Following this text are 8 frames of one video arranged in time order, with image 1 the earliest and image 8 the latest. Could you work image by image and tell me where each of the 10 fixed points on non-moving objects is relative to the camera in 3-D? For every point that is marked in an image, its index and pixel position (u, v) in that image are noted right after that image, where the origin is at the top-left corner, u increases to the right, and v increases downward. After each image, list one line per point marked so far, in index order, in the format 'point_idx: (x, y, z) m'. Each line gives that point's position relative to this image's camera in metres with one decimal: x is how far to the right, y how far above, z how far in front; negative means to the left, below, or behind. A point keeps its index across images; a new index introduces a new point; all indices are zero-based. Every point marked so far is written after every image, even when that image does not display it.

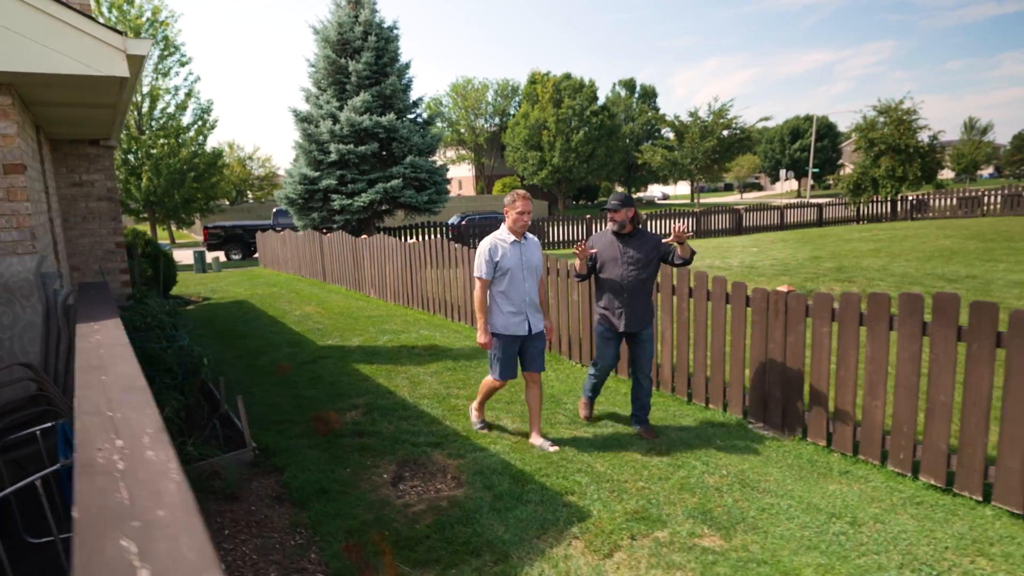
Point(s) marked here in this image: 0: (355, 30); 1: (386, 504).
0: (-4.1, +6.8, +16.6) m
1: (-0.8, -1.3, +3.8) m
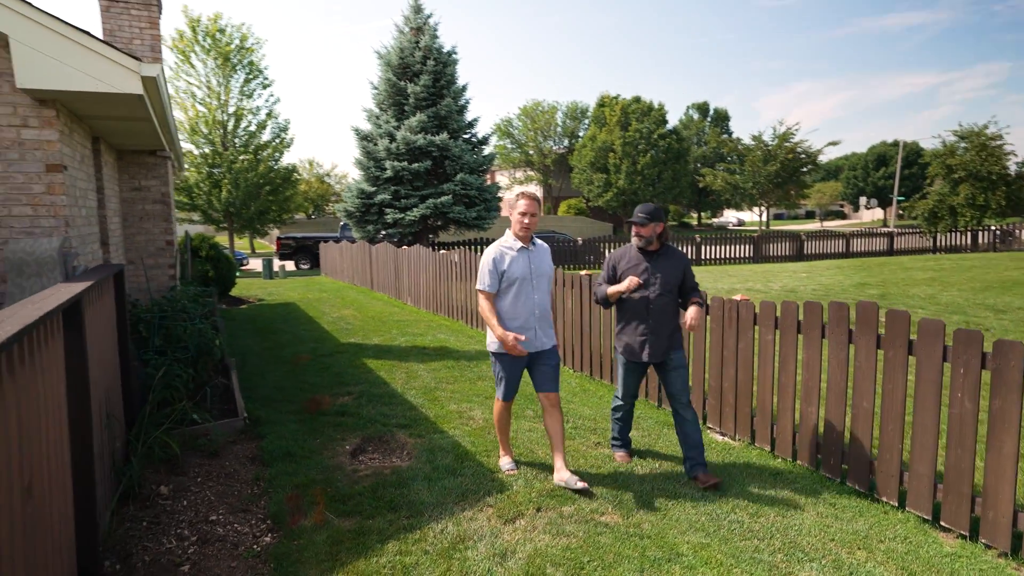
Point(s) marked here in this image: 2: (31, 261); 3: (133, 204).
0: (-2.6, +6.5, +17.6) m
1: (-1.2, -1.2, +4.3) m
2: (-3.1, +0.1, +4.0) m
3: (-4.5, +1.0, +7.6) m
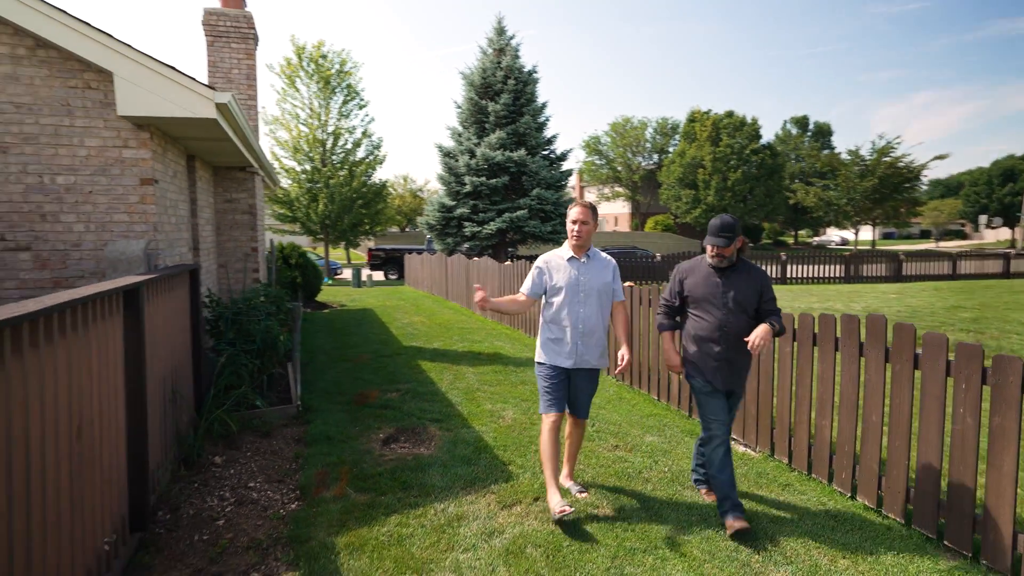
0: (-0.4, +6.2, +18.3) m
1: (-1.1, -1.2, +4.8) m
2: (-2.9, +0.2, +4.8) m
3: (-3.9, +1.0, +8.6) m
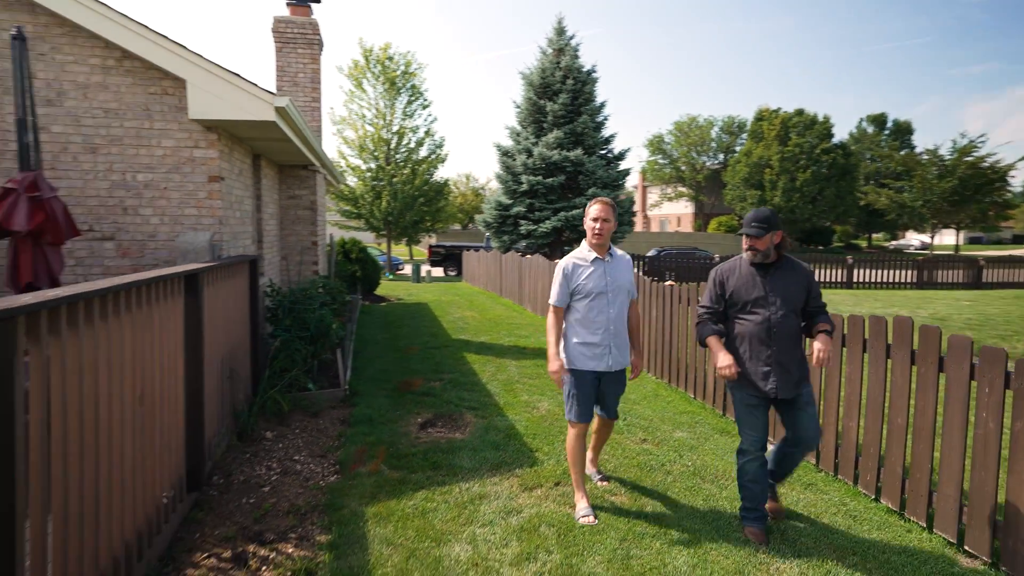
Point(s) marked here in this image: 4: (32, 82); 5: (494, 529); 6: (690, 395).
0: (+1.3, +6.2, +18.5) m
1: (-0.9, -1.2, +5.1) m
2: (-2.7, +0.3, +5.3) m
3: (-3.2, +1.1, +9.1) m
4: (-3.9, +1.7, +5.2) m
5: (-0.1, -1.3, +3.5) m
6: (+1.9, -1.1, +6.7) m
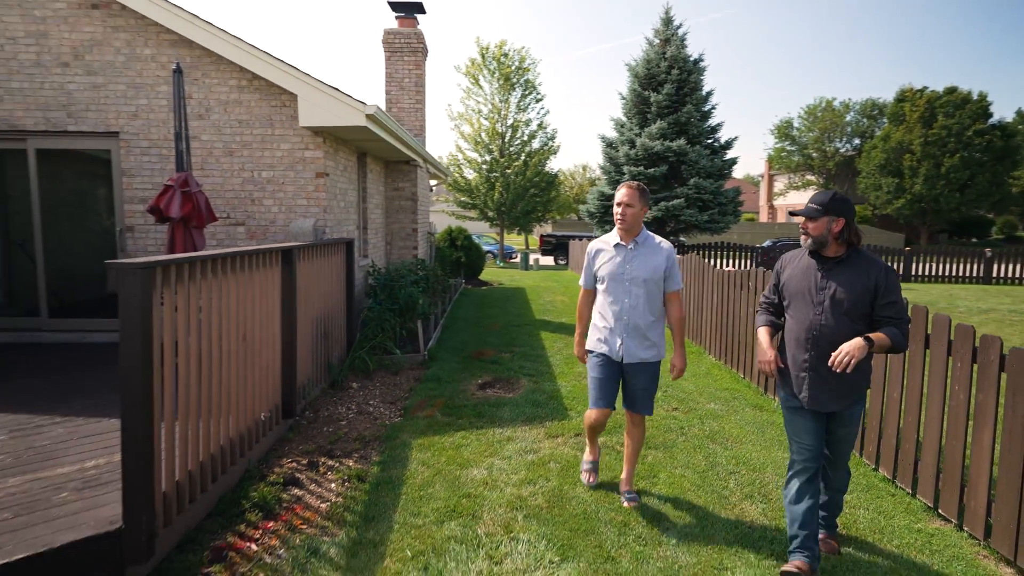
0: (+4.4, +6.5, +18.6) m
1: (-0.5, -1.0, +6.0) m
2: (-2.2, +0.5, +6.5) m
3: (-1.9, +1.4, +10.3) m
4: (-3.4, +2.0, +6.6) m
5: (0.0, -1.2, +4.3) m
6: (+2.5, -1.0, +7.1) m
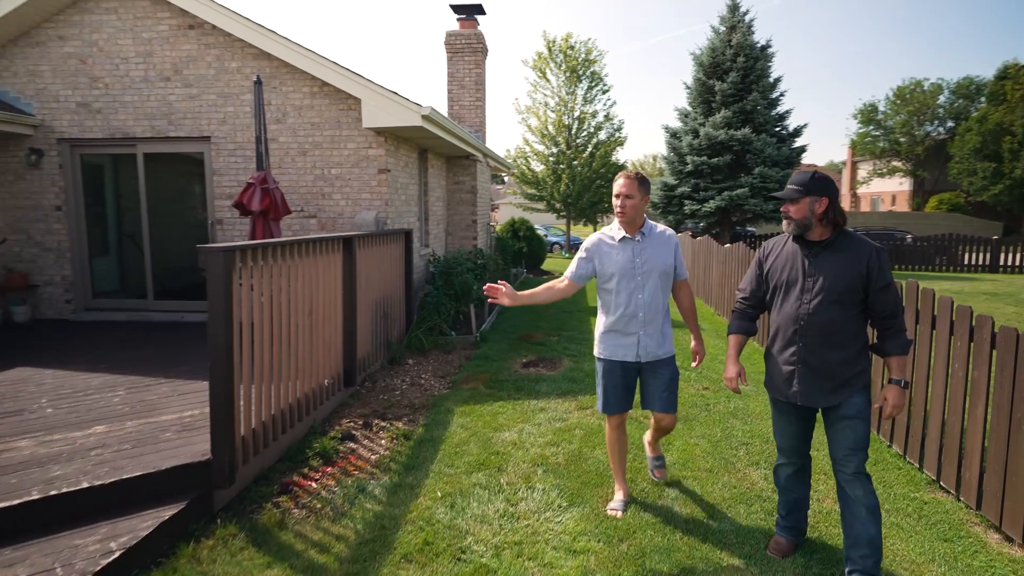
0: (+6.2, +6.8, +18.4) m
1: (0.0, -0.8, +6.5) m
2: (-1.7, +0.7, +7.2) m
3: (-1.0, +1.6, +11.0) m
4: (-2.9, +2.1, +7.5) m
5: (+0.2, -1.1, +4.8) m
6: (+3.1, -0.8, +7.2) m
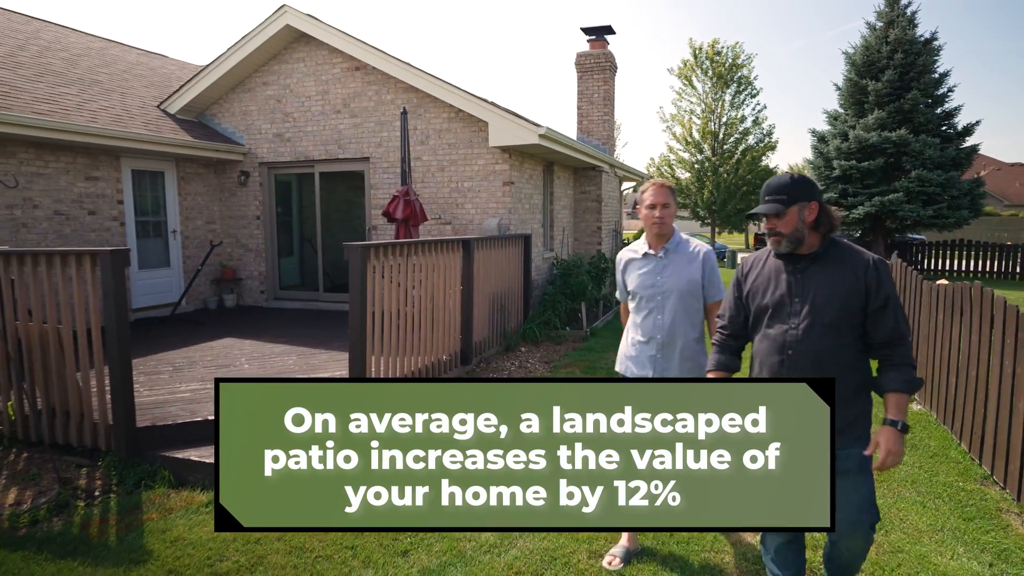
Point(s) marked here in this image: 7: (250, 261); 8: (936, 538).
0: (+10.2, +6.5, +17.4) m
1: (+1.1, -0.8, +7.2) m
2: (-0.3, +0.7, +8.3) m
3: (+1.3, +1.6, +11.8) m
4: (-1.4, +2.2, +8.9) m
5: (+0.9, -1.0, +5.5) m
6: (+4.3, -0.9, +7.2) m
7: (-4.0, +0.4, +9.7) m
8: (+2.2, -1.3, +3.3) m
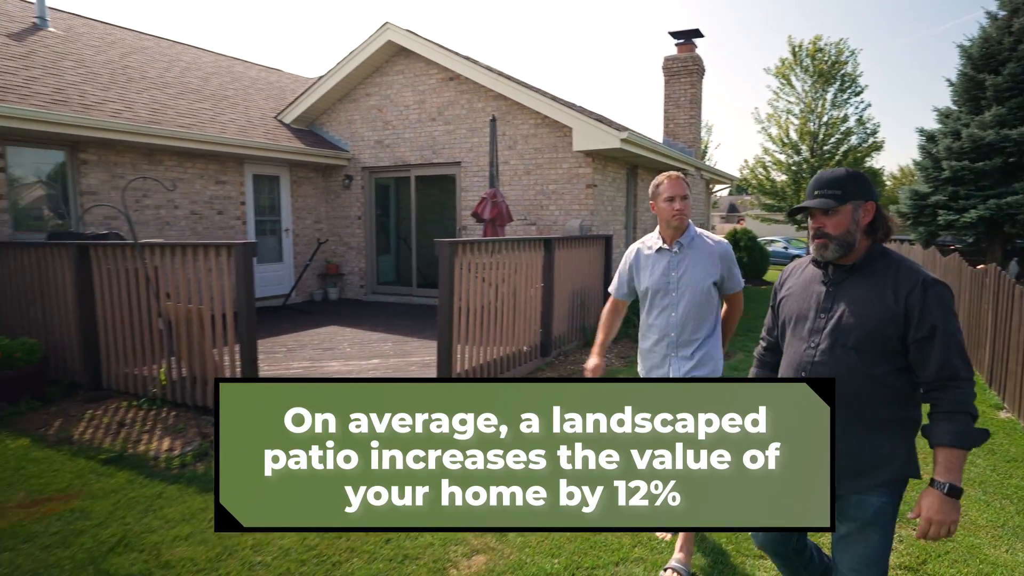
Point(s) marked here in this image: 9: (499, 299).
0: (+12.5, +6.3, +16.2) m
1: (+2.0, -0.8, +7.4) m
2: (+0.8, +0.8, +8.7) m
3: (+2.9, +1.6, +12.0) m
4: (-0.1, +2.2, +9.4) m
5: (+1.6, -1.0, +5.8) m
6: (+5.1, -0.9, +7.0) m
7: (-2.7, +0.5, +10.6) m
8: (+2.6, -1.3, +3.4) m
9: (-0.1, -0.1, +6.0) m
